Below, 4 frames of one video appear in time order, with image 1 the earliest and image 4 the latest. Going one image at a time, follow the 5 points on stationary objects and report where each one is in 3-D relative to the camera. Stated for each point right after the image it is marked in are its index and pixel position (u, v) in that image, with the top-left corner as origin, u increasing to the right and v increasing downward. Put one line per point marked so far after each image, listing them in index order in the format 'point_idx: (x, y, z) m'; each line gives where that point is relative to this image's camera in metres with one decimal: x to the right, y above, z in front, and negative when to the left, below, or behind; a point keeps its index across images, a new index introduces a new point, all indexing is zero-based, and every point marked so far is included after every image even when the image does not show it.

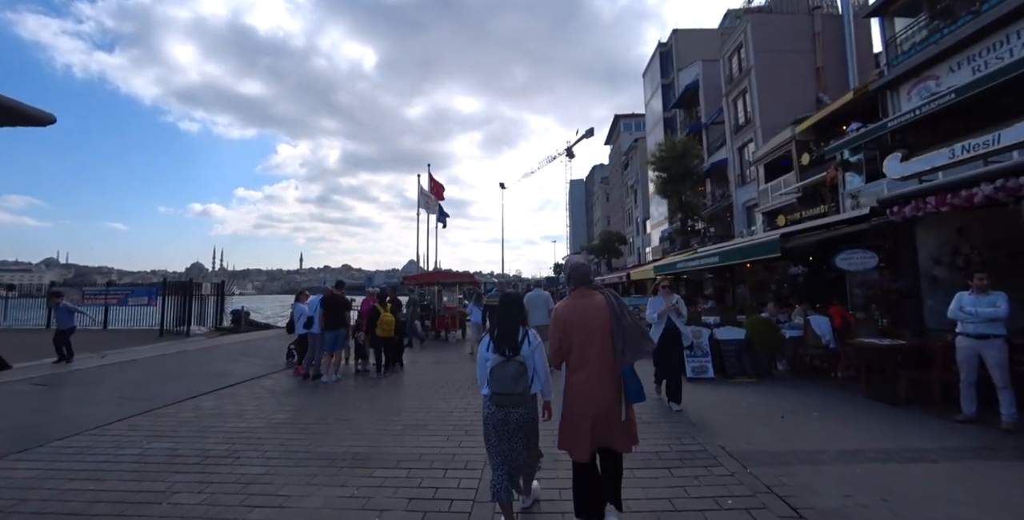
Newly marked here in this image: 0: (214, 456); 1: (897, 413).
0: (-3.1, -2.1, +4.9) m
1: (+5.3, -2.1, +6.3) m
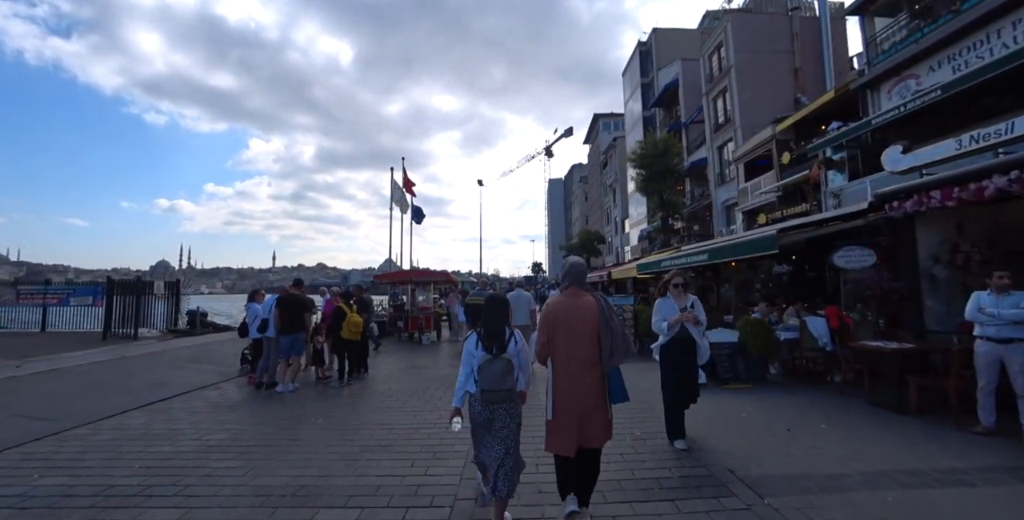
0: (-3.3, -2.0, +3.9) m
1: (+5.0, -2.1, +5.8) m
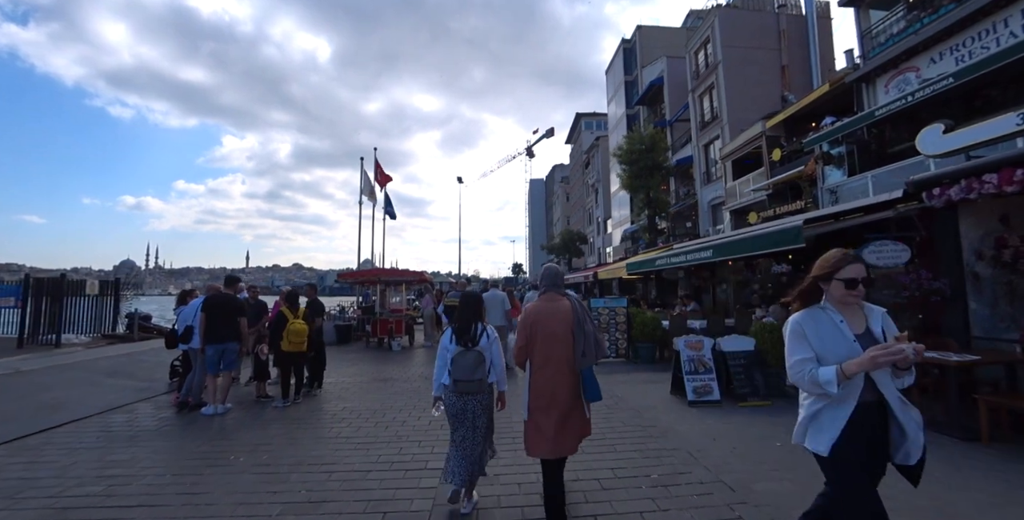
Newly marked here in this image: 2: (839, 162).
0: (-3.4, -1.9, +2.4) m
1: (+4.8, -2.0, +4.6) m
2: (+12.9, +3.8, +18.5) m
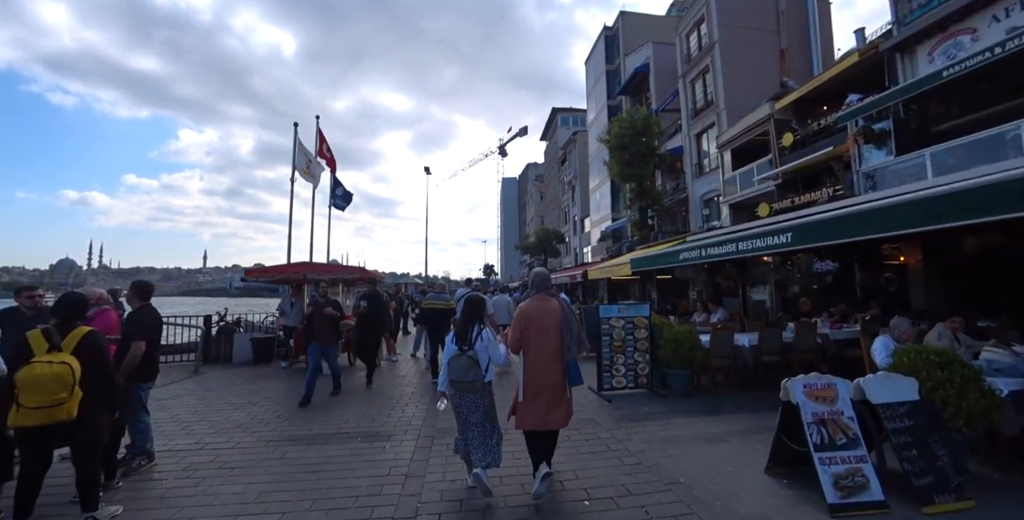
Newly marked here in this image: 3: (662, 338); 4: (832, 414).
0: (-3.2, -1.6, -1.3) m
1: (+4.8, -1.8, +1.4) m
2: (+12.1, +3.9, +15.8) m
3: (+2.7, -1.4, +8.4) m
4: (+2.9, -1.4, +4.1) m
